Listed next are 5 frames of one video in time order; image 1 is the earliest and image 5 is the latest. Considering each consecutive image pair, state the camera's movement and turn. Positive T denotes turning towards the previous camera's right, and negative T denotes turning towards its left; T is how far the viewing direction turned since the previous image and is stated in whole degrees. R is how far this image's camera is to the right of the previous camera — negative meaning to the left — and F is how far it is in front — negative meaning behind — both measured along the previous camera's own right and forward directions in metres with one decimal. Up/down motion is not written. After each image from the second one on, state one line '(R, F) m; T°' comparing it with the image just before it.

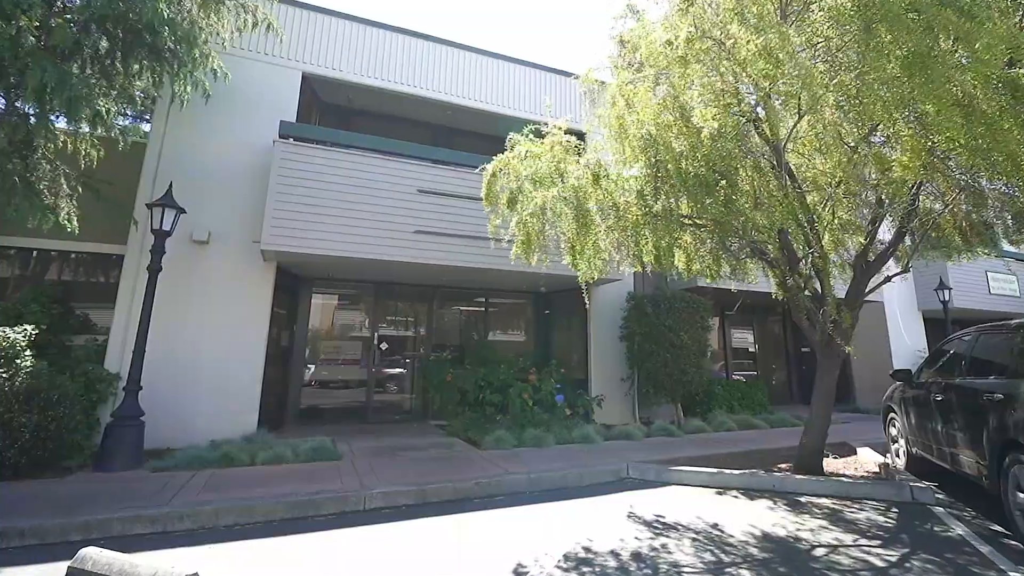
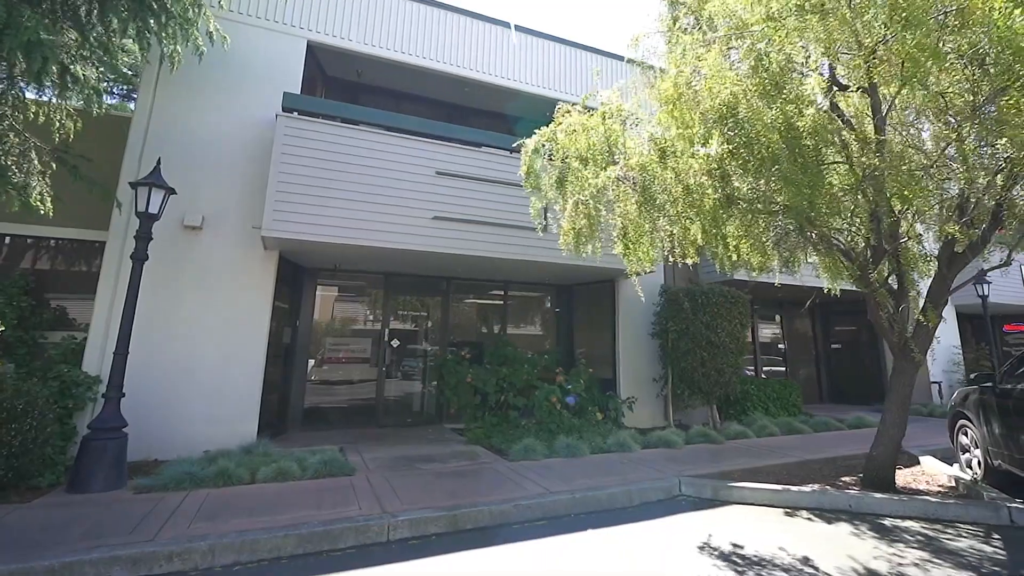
(-0.4, +0.7) m; 0°
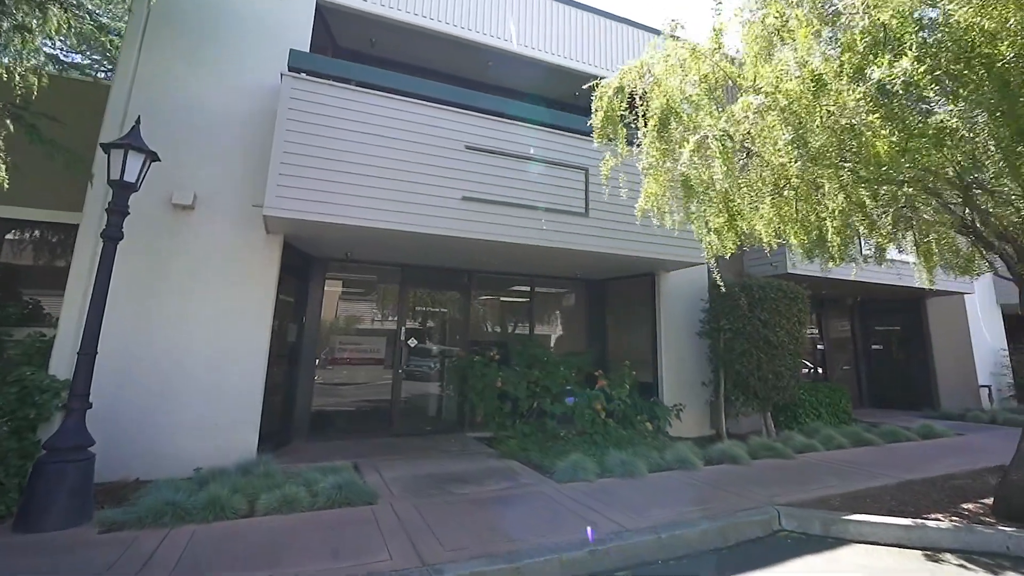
(-0.5, +0.9) m; 0°
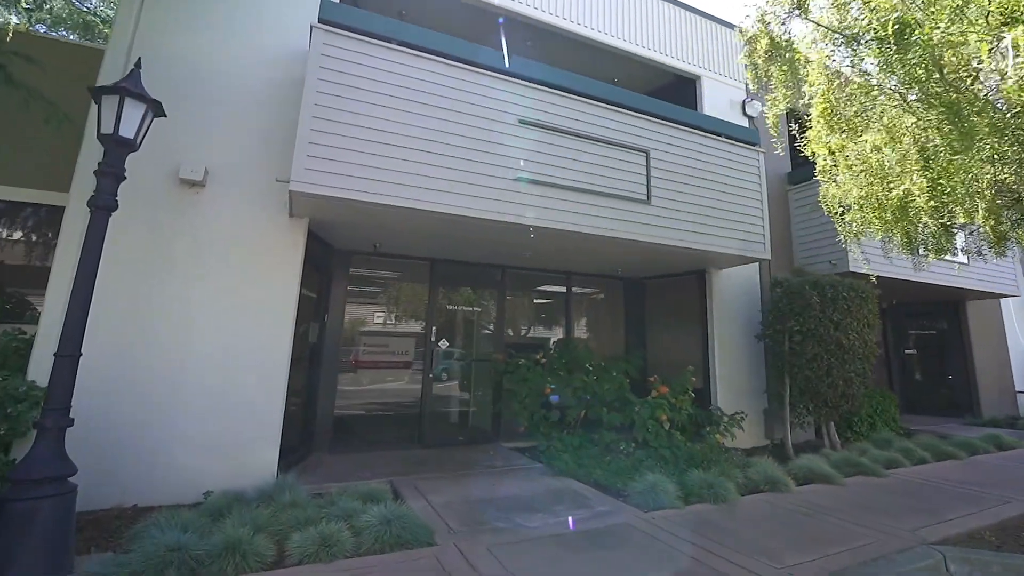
(-0.7, +0.8) m; +1°
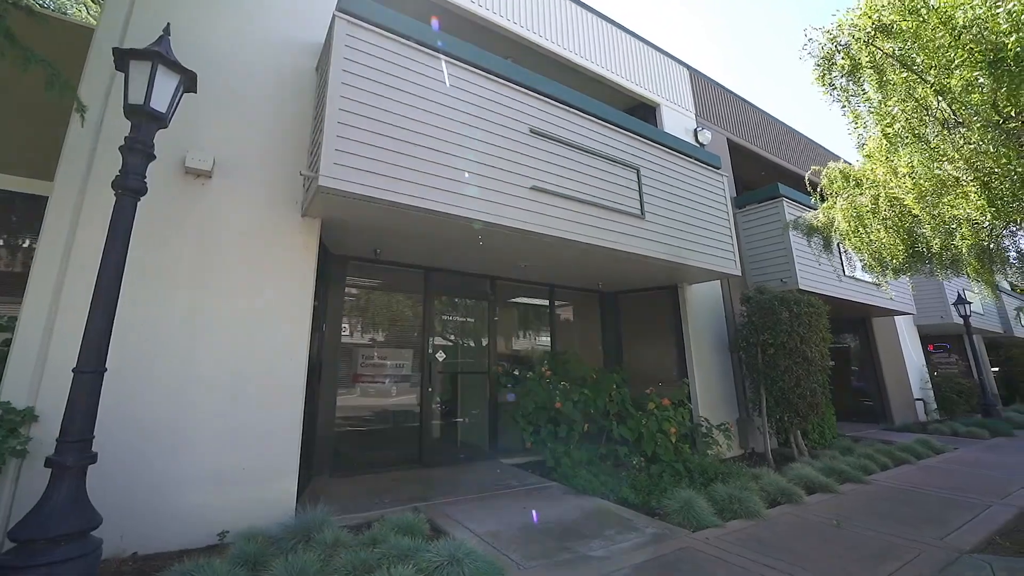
(-1.0, +0.3) m; +9°
